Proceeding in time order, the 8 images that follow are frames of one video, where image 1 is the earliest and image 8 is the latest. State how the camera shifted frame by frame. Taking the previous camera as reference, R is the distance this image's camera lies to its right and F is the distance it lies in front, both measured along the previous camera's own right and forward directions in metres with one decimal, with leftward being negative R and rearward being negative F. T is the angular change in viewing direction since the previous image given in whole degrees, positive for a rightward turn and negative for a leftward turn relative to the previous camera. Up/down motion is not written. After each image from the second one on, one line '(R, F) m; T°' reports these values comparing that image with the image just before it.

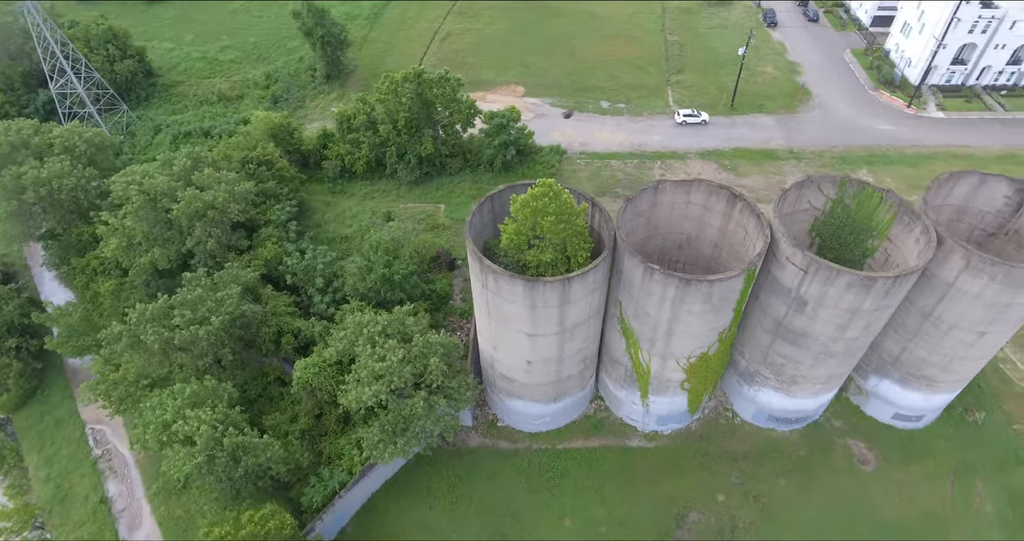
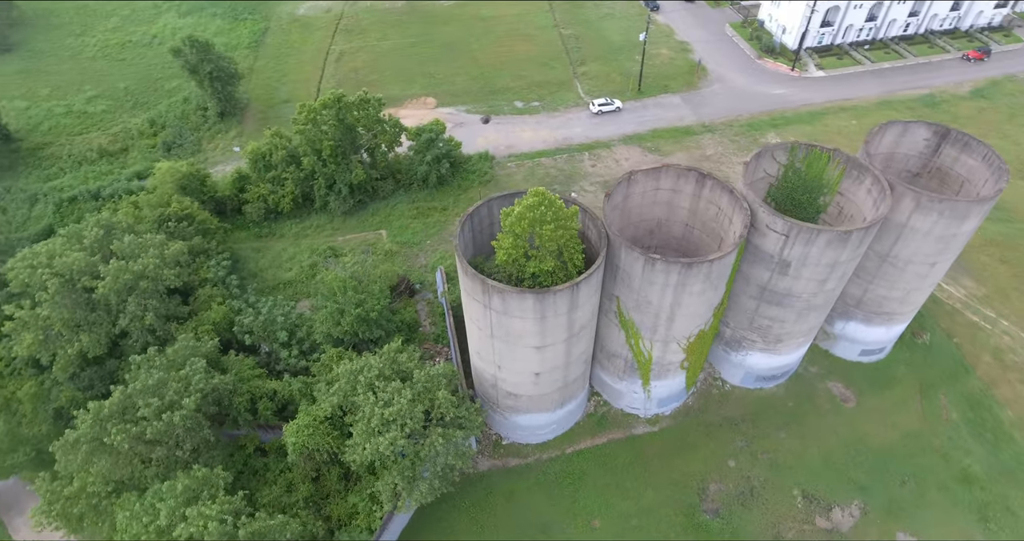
(-3.4, +0.8) m; +10°
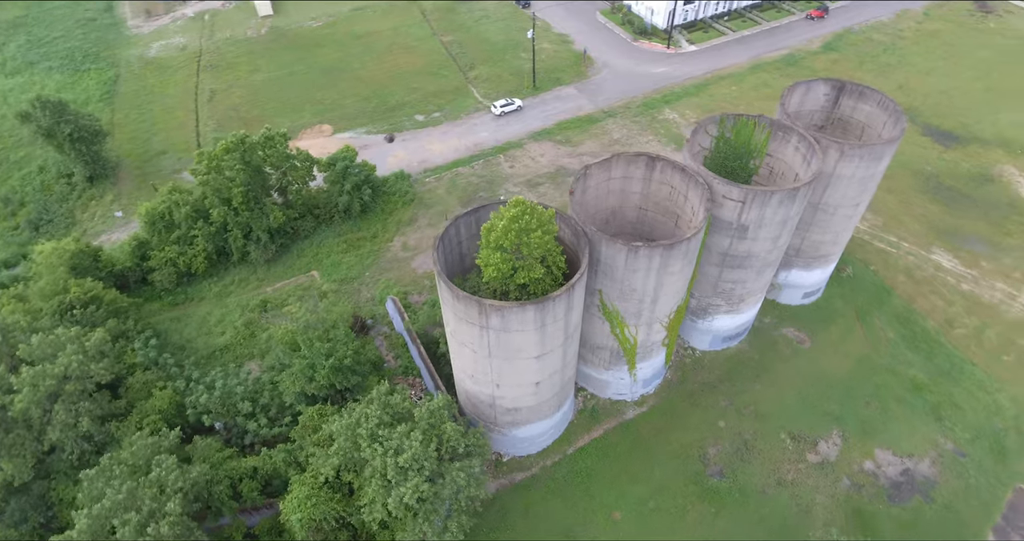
(-3.3, +0.8) m; +11°
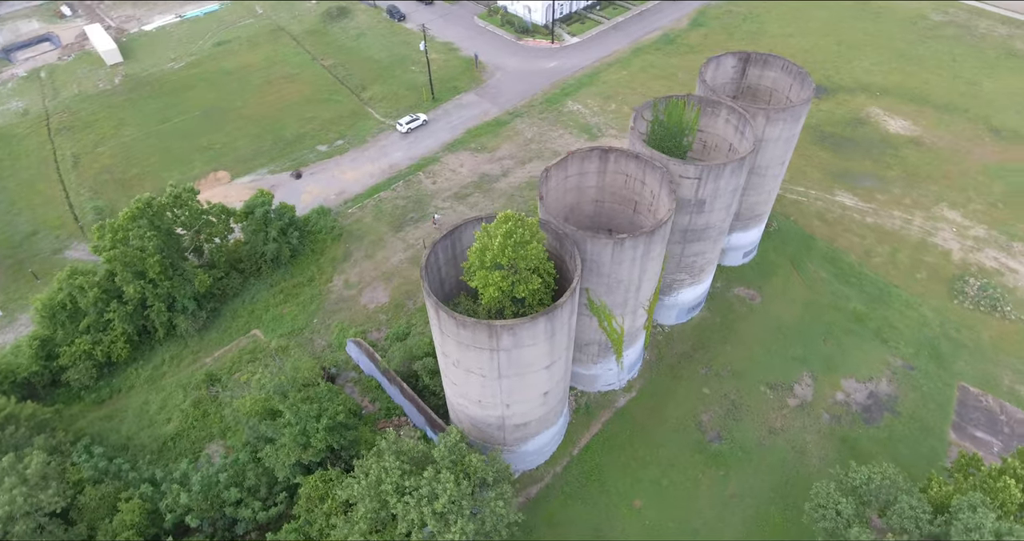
(-3.4, +0.8) m; +11°
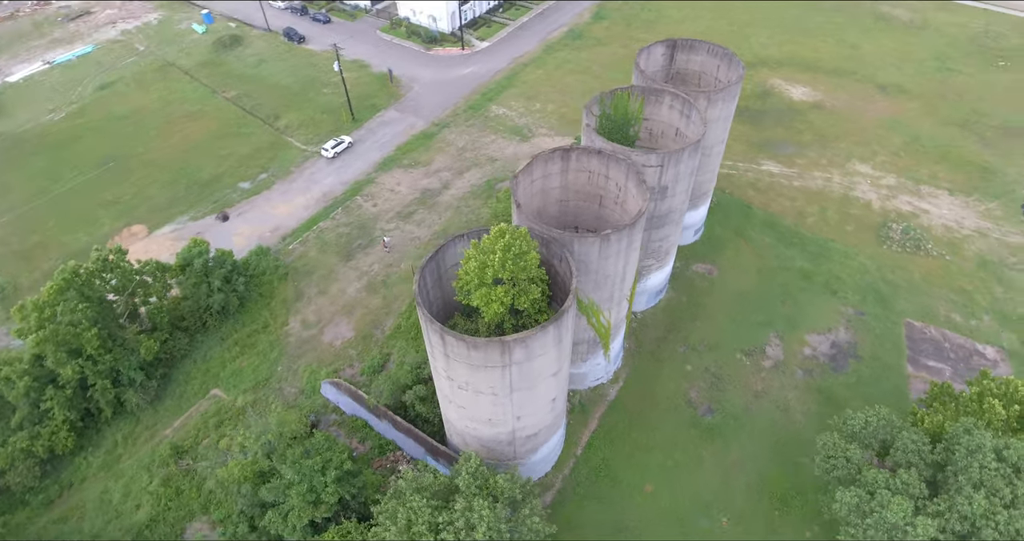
(-2.7, +0.5) m; +8°
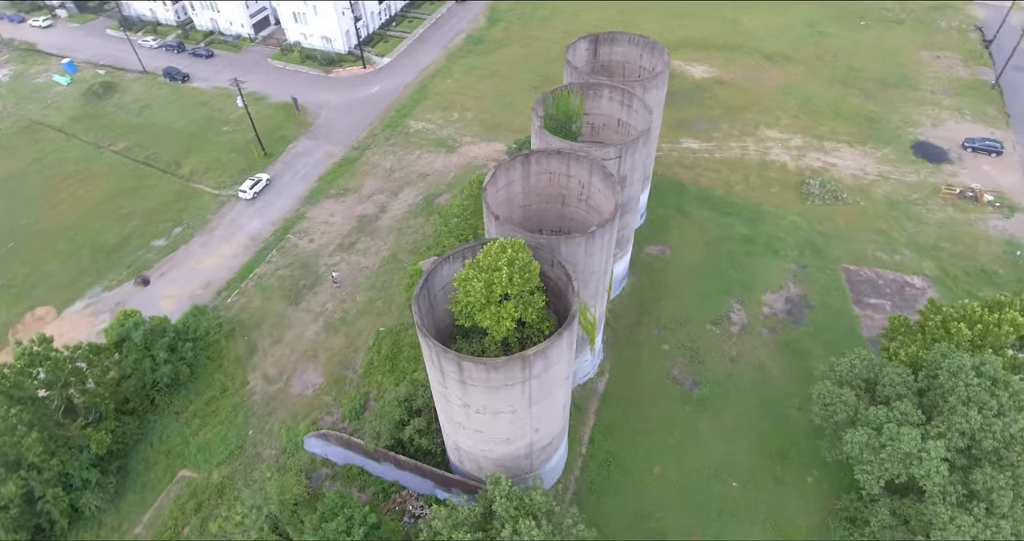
(-3.0, +0.6) m; +9°
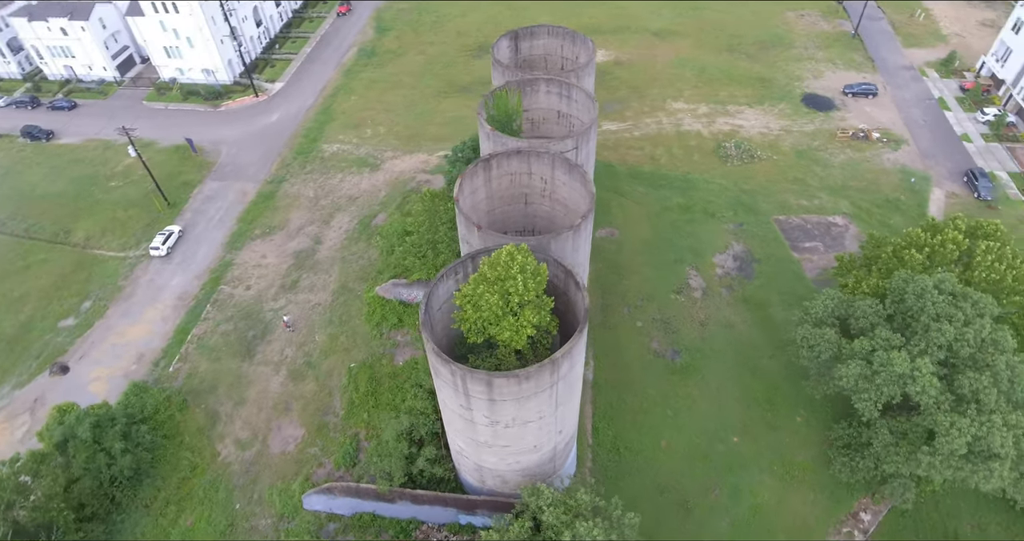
(-3.2, +0.7) m; +10°
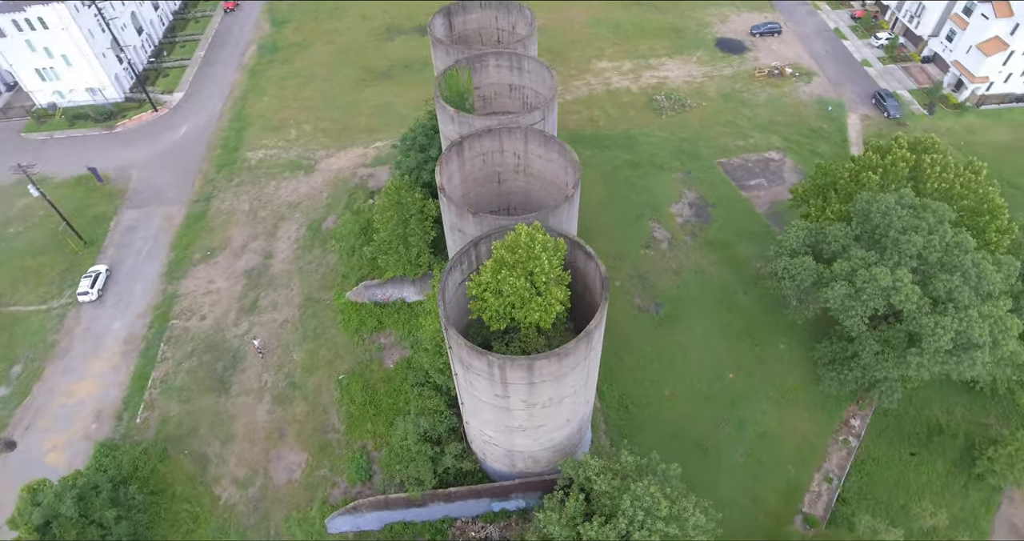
(-3.1, +0.6) m; +8°
